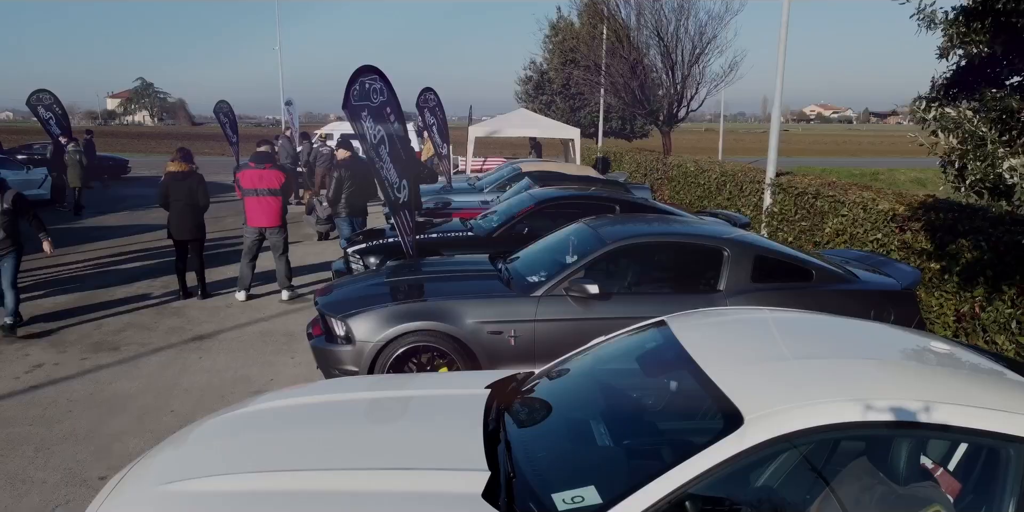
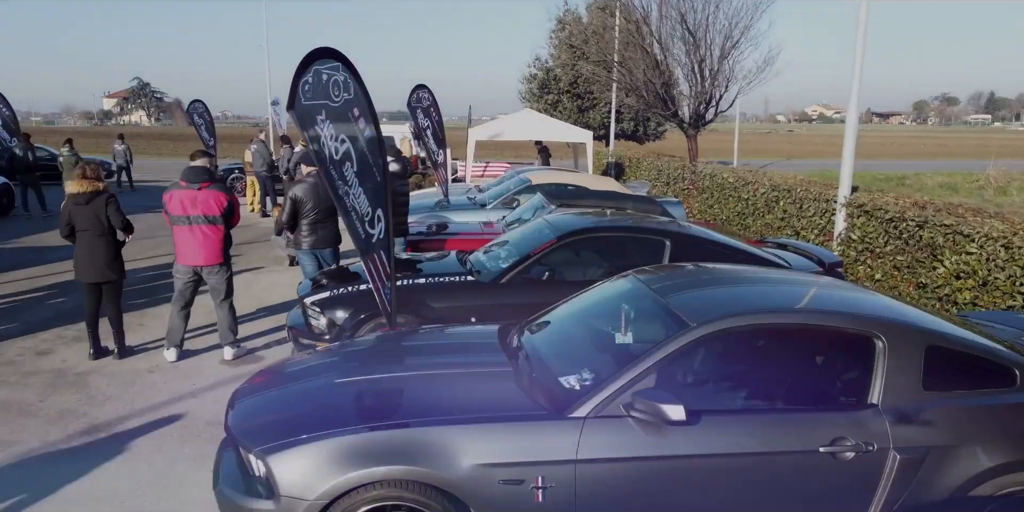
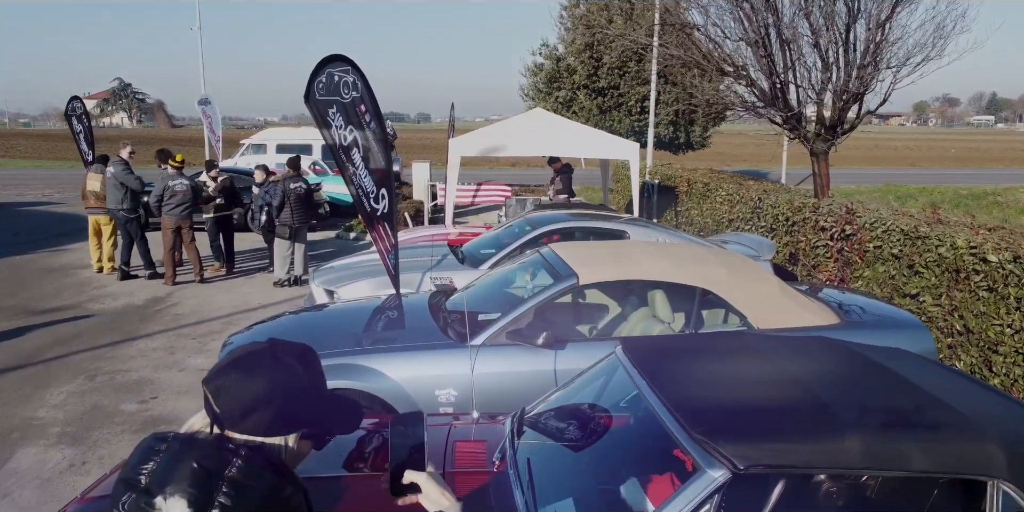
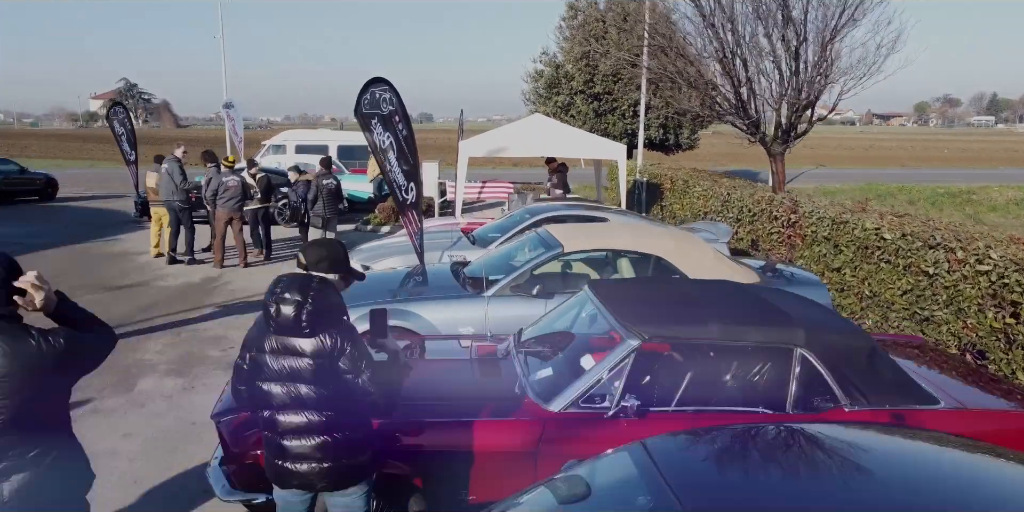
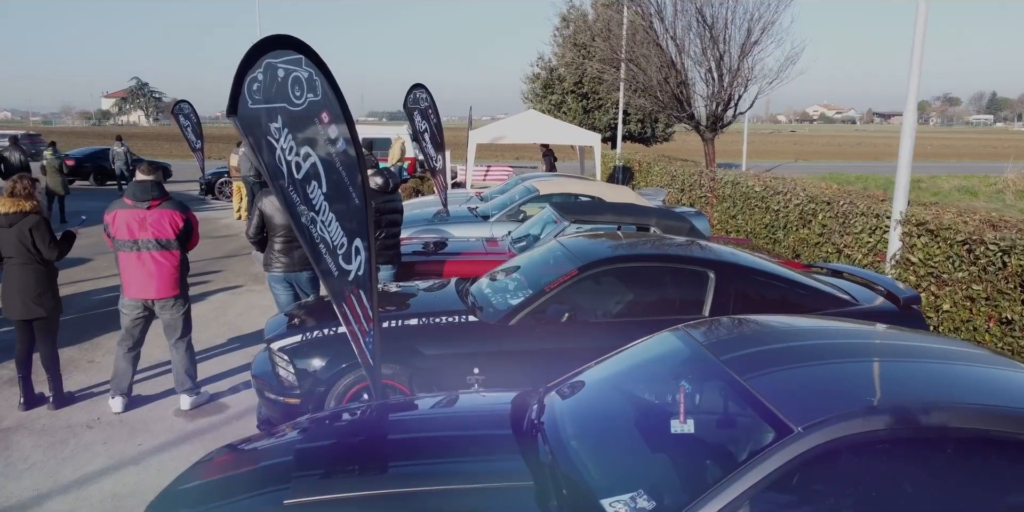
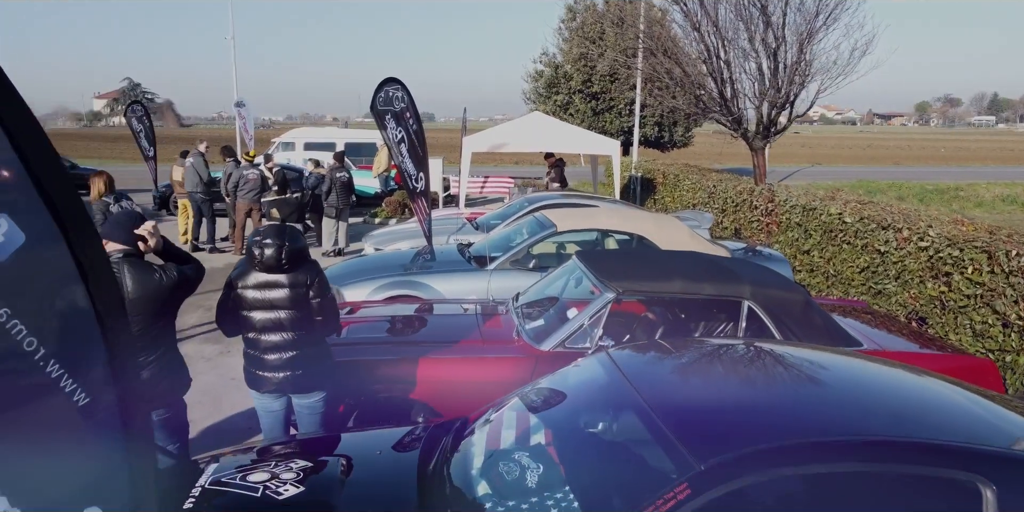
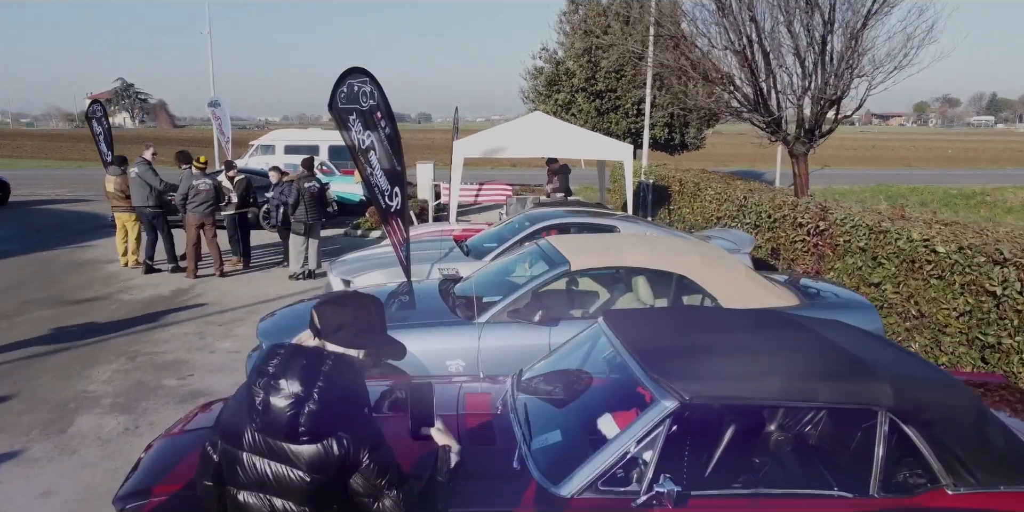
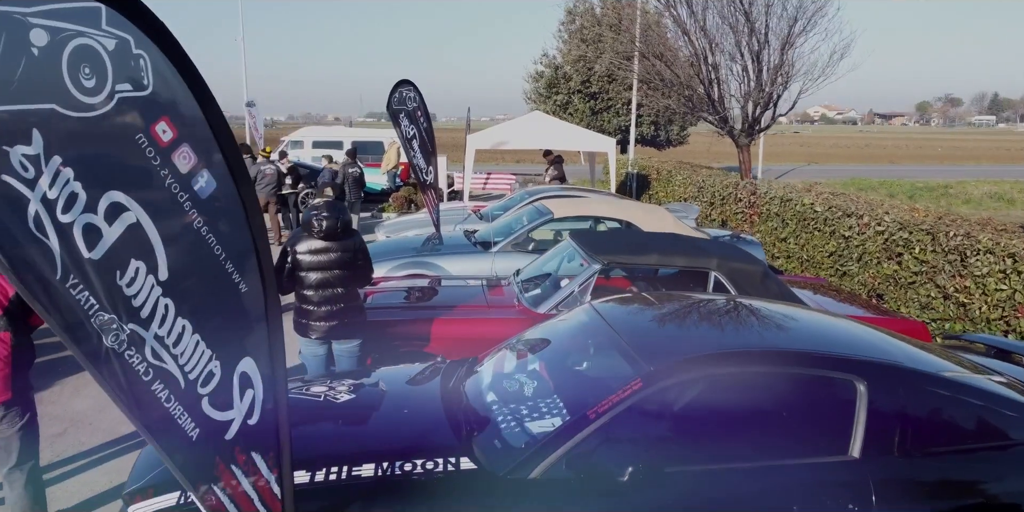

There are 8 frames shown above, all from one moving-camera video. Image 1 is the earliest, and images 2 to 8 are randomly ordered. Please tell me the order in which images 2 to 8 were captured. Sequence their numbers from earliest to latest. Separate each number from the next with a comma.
2, 5, 8, 6, 4, 7, 3
